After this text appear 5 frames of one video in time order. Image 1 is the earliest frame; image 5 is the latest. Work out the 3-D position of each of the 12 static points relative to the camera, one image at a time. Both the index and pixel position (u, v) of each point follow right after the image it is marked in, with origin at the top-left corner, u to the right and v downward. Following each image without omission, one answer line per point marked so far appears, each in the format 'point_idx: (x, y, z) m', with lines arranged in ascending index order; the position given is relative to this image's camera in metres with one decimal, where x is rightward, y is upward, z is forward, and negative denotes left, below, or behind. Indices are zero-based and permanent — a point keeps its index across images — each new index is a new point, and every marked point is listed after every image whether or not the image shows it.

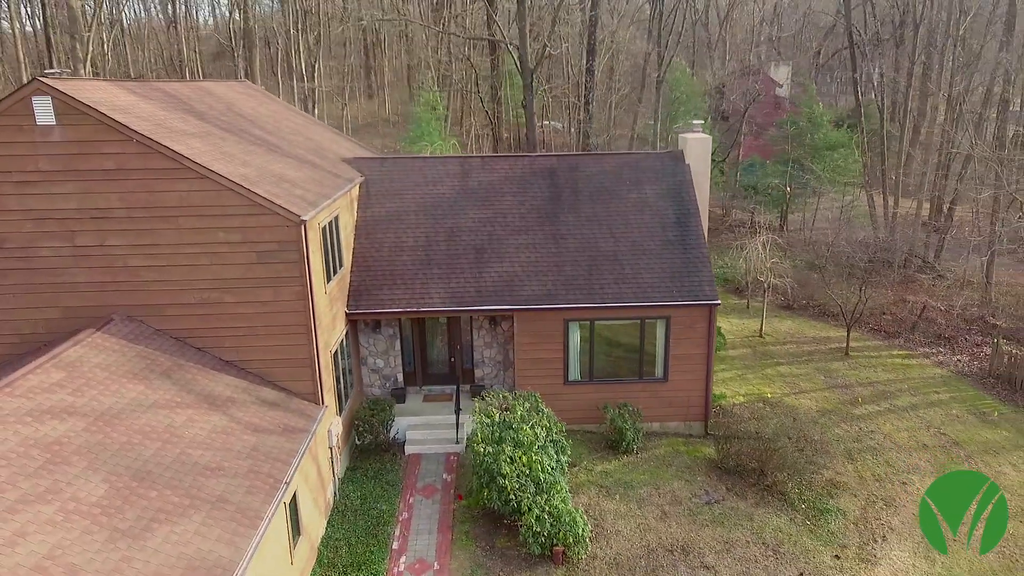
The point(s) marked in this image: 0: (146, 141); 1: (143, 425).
0: (-4.9, +2.0, +8.5) m
1: (-4.2, -1.6, +7.3) m
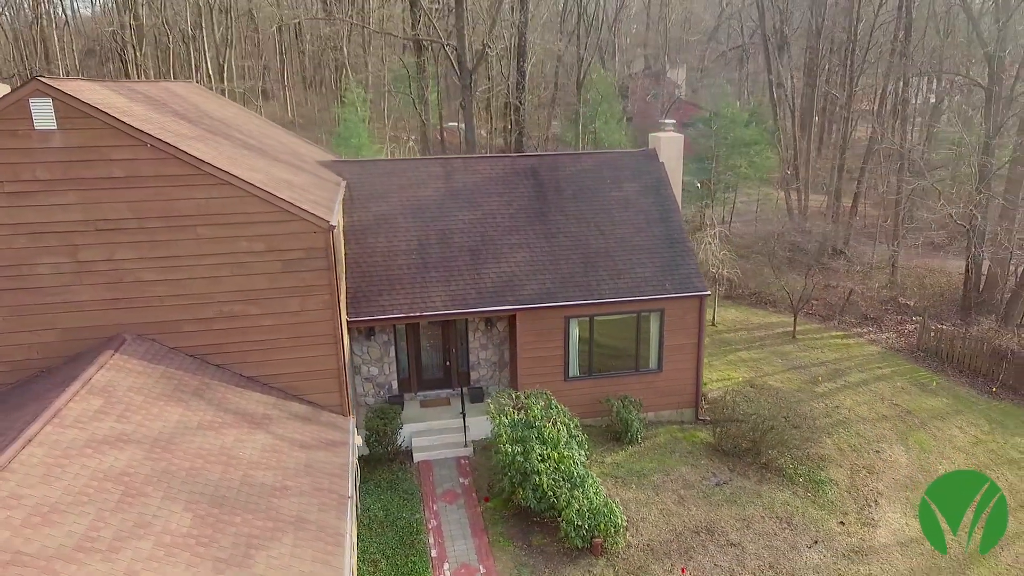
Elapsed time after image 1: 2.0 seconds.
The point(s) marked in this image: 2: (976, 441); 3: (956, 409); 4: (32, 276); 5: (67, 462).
0: (-4.4, +1.8, +7.9) m
1: (-3.4, -1.7, +6.8) m
2: (+11.1, -3.7, +15.1) m
3: (+11.9, -3.2, +16.9) m
4: (-6.1, +0.2, +7.9) m
5: (-3.9, -1.5, +5.6) m
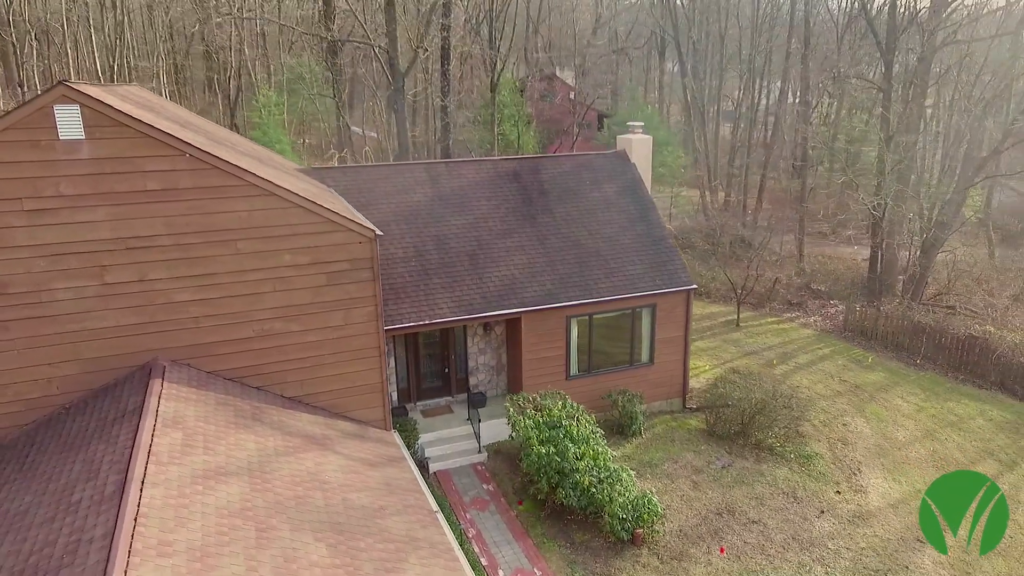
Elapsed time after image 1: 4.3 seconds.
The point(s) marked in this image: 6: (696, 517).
0: (-3.6, +1.5, +7.3) m
1: (-2.3, -1.9, +6.4) m
2: (+10.8, -3.2, +16.8) m
3: (+11.3, -2.8, +18.8) m
4: (-5.2, -0.2, +7.1) m
5: (-2.6, -1.7, +5.1) m
6: (+3.2, -4.0, +10.9) m
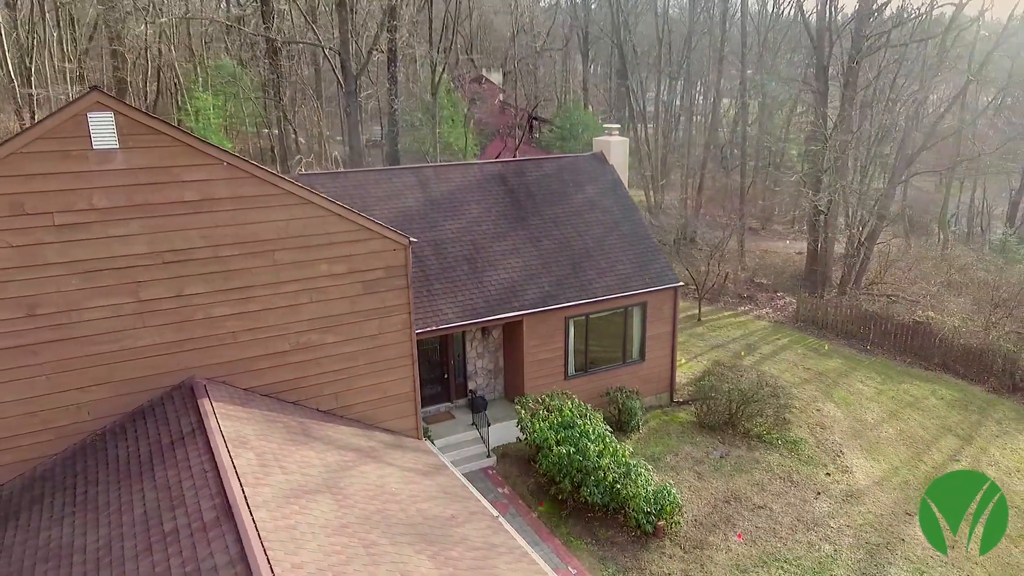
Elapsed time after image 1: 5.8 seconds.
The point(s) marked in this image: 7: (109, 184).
0: (-3.0, +1.4, +7.1) m
1: (-1.5, -2.0, +6.3) m
2: (+10.4, -2.9, +18.0) m
3: (+10.7, -2.5, +20.0) m
4: (-4.6, -0.4, +6.7) m
5: (-1.7, -1.8, +5.0) m
6: (+3.5, -3.9, +11.3) m
7: (-4.2, +1.1, +6.5) m
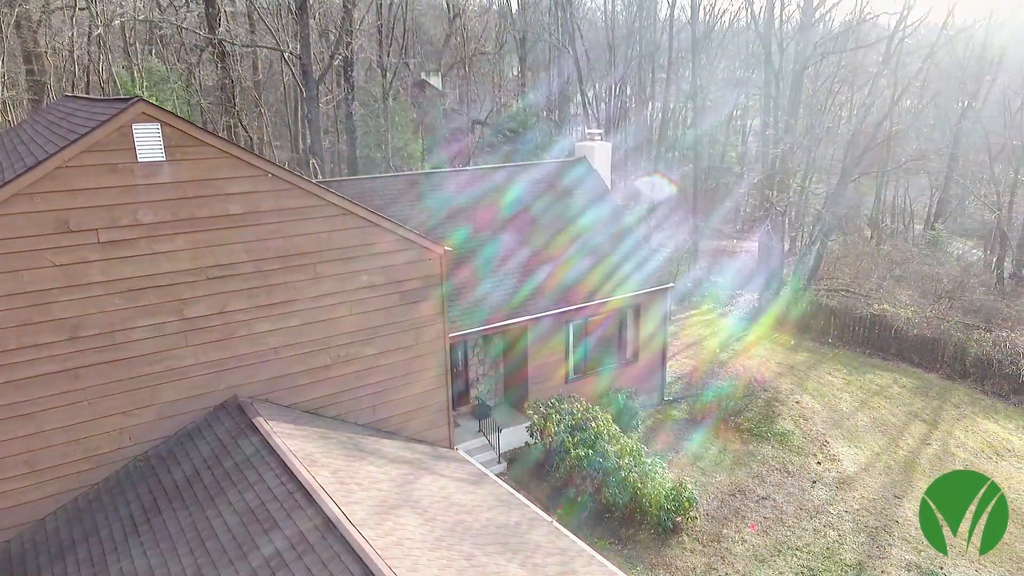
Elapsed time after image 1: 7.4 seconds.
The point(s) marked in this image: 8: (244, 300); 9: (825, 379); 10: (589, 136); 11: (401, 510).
0: (-2.5, +1.2, +6.9) m
1: (-0.8, -2.1, +6.2) m
2: (+10.1, -2.8, +19.0) m
3: (+10.2, -2.4, +21.0) m
4: (-3.9, -0.6, +6.4) m
5: (-0.9, -2.0, +4.9) m
6: (+3.8, -3.9, +11.7) m
7: (-3.6, +0.9, +6.3) m
8: (-3.0, -0.1, +7.0) m
9: (+9.5, -2.7, +19.1) m
10: (+2.2, +4.2, +17.8) m
11: (-1.0, -2.0, +5.6) m
